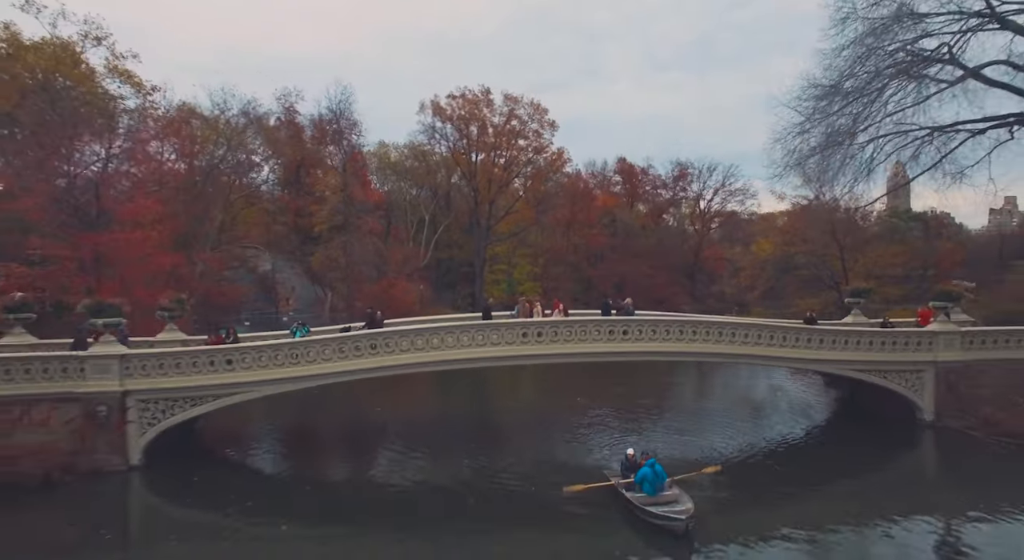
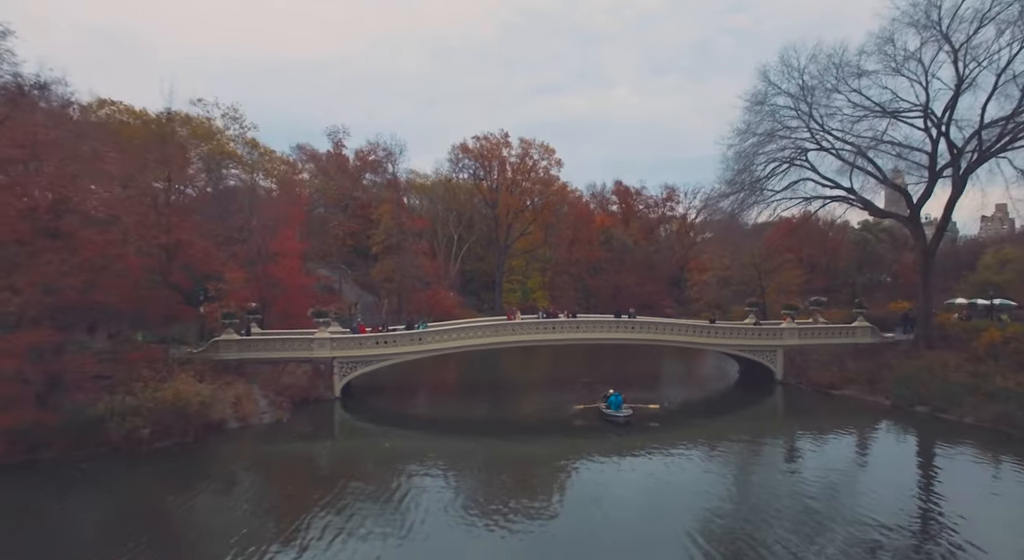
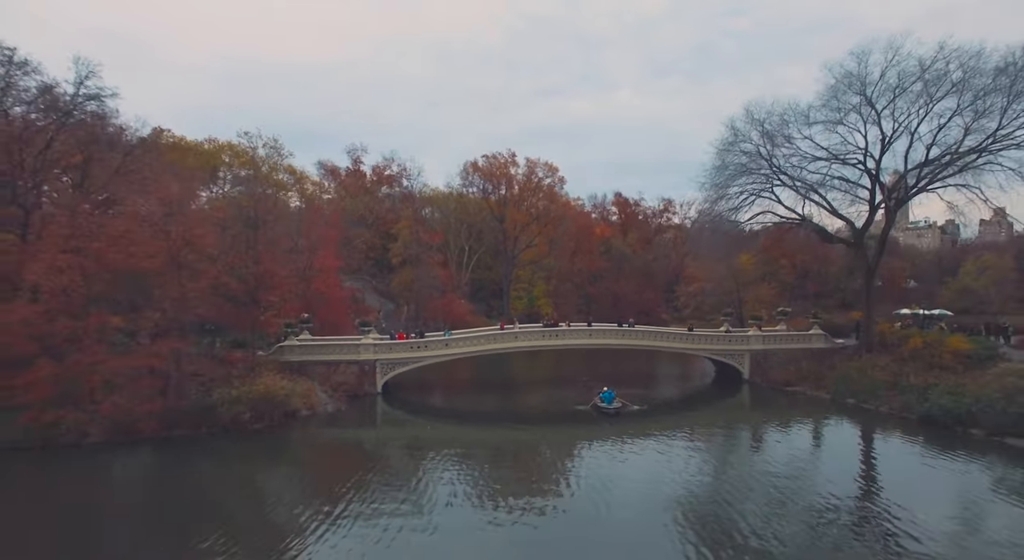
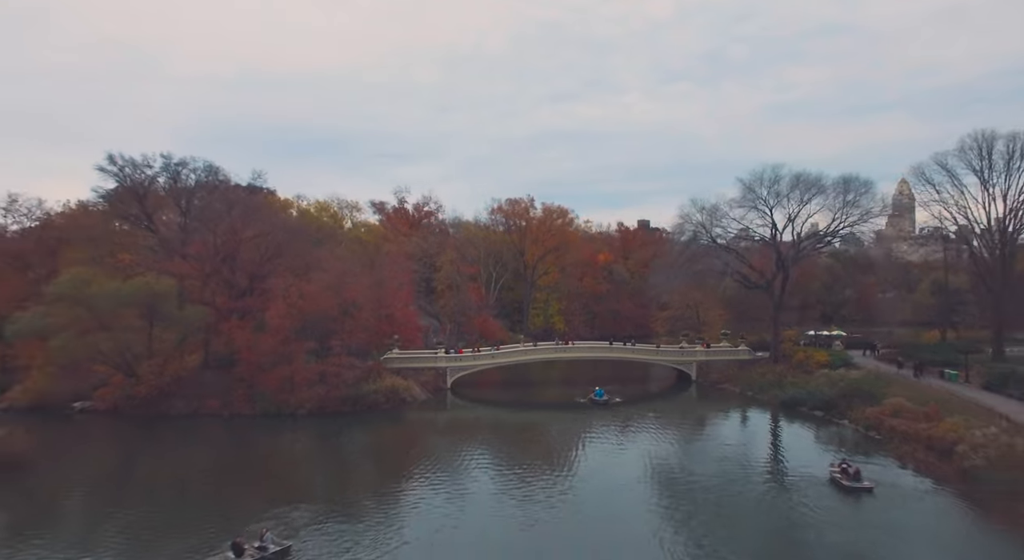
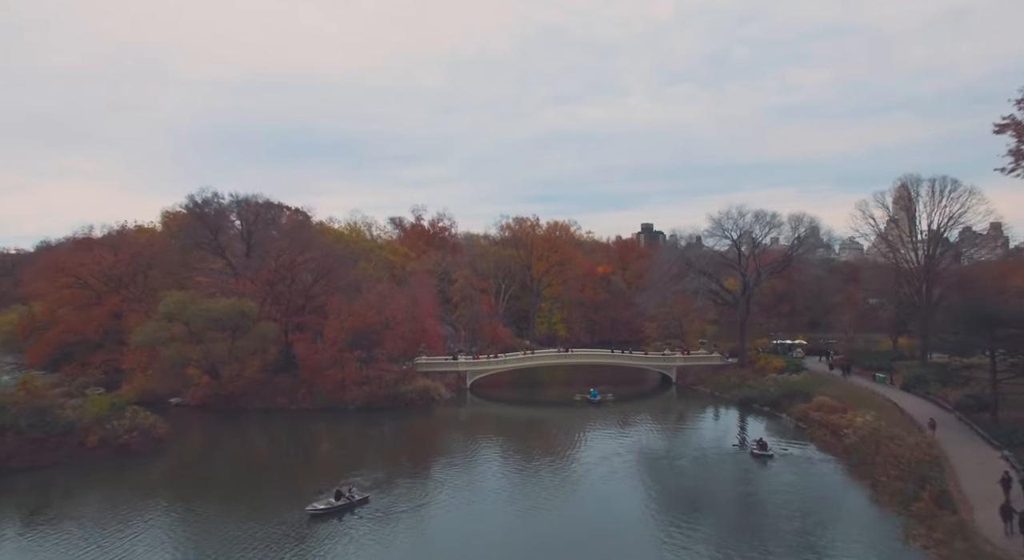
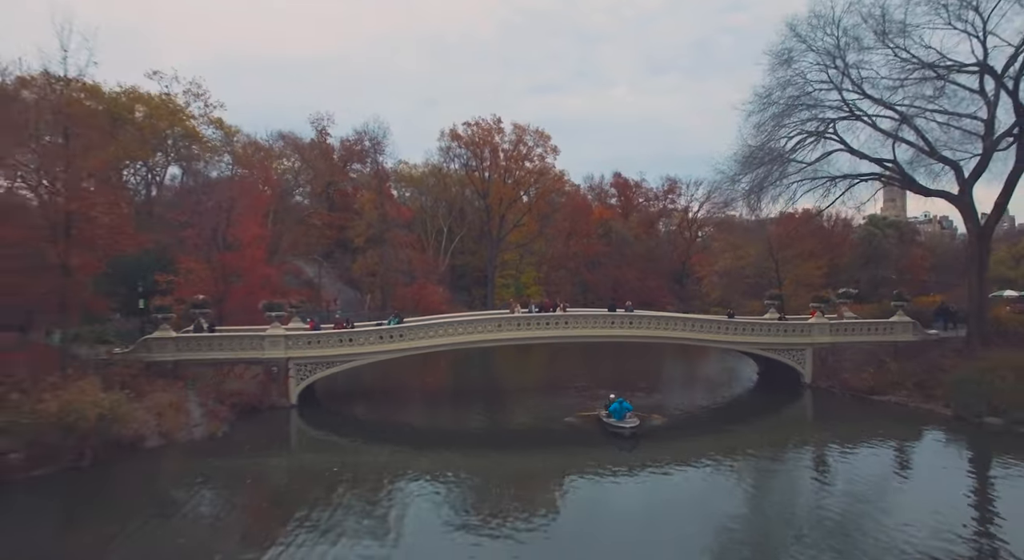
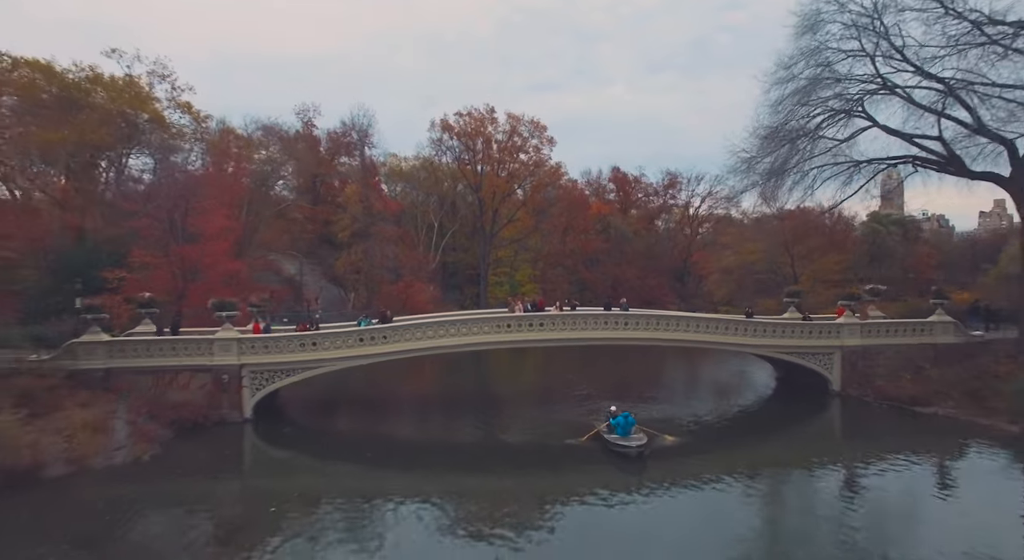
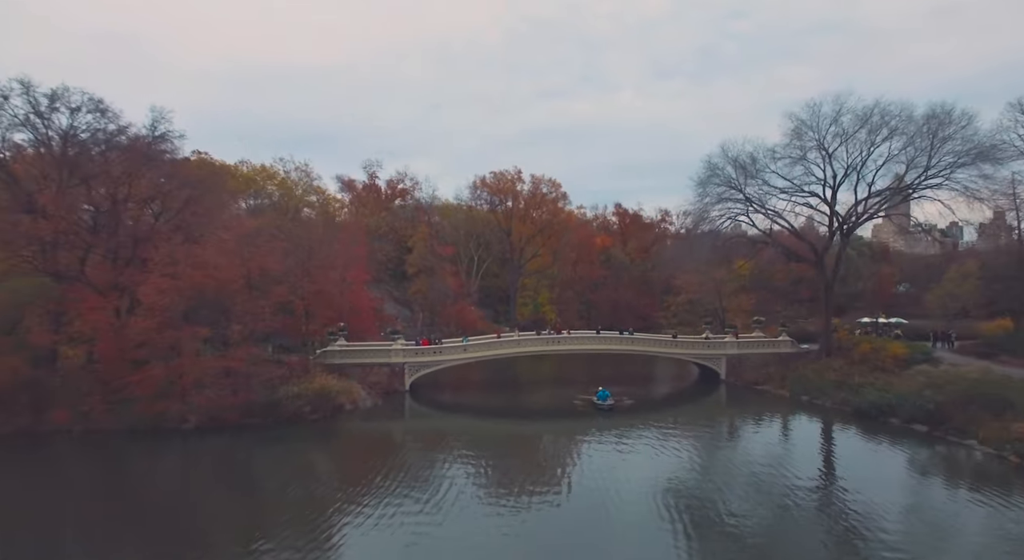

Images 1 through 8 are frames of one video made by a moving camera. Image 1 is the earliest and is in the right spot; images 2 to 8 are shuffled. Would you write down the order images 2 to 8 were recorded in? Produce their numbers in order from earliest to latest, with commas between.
7, 6, 2, 3, 8, 4, 5
